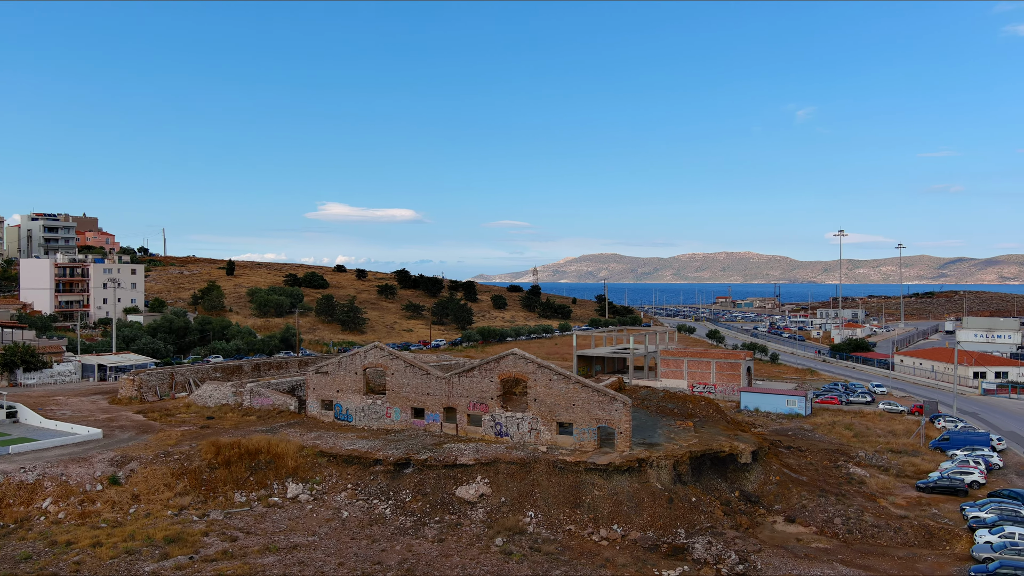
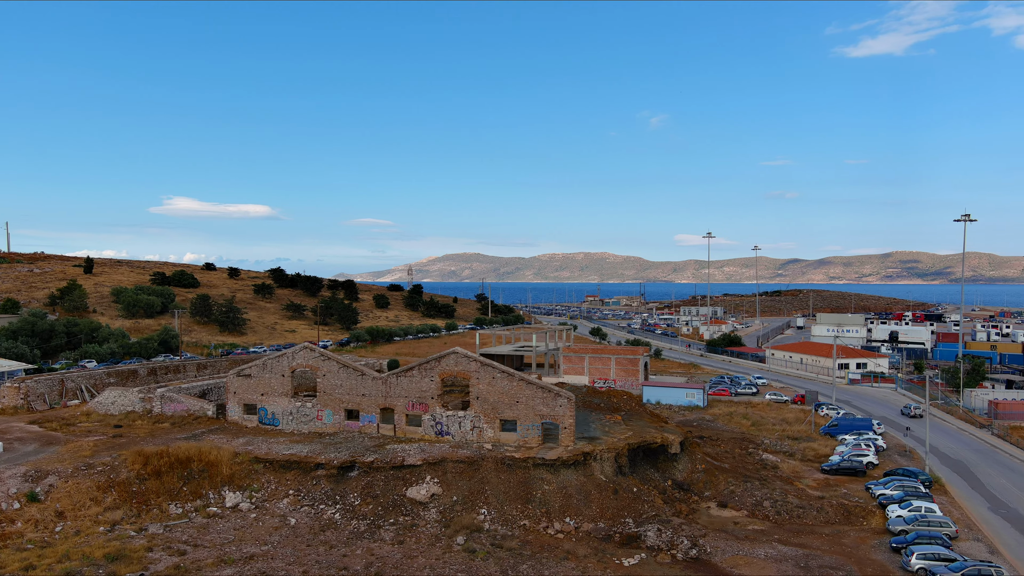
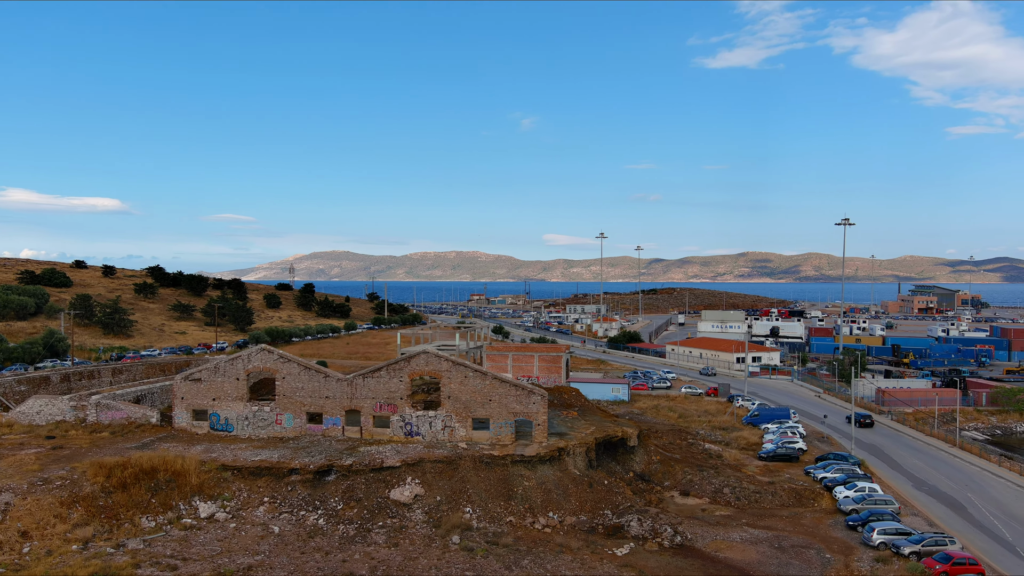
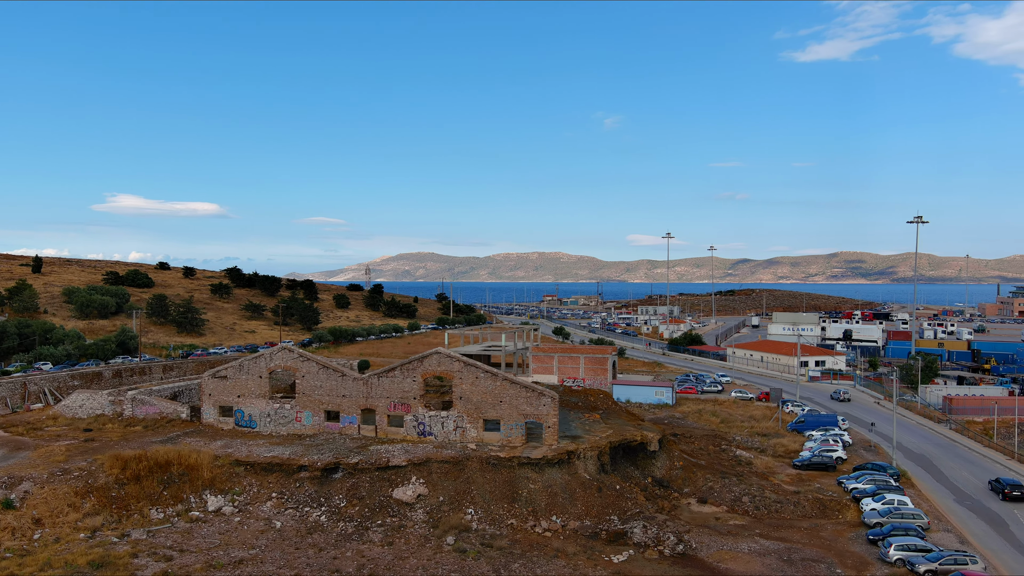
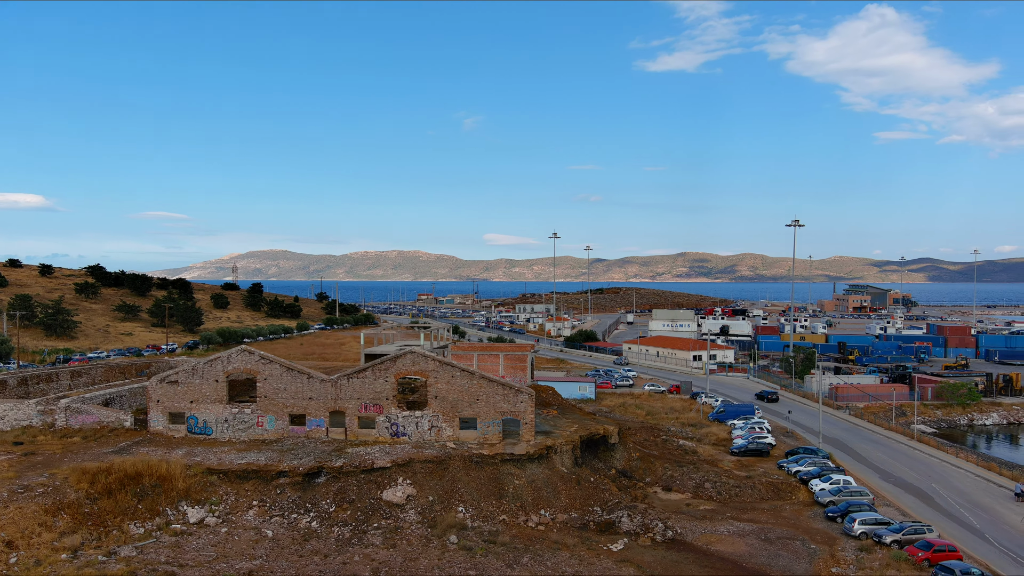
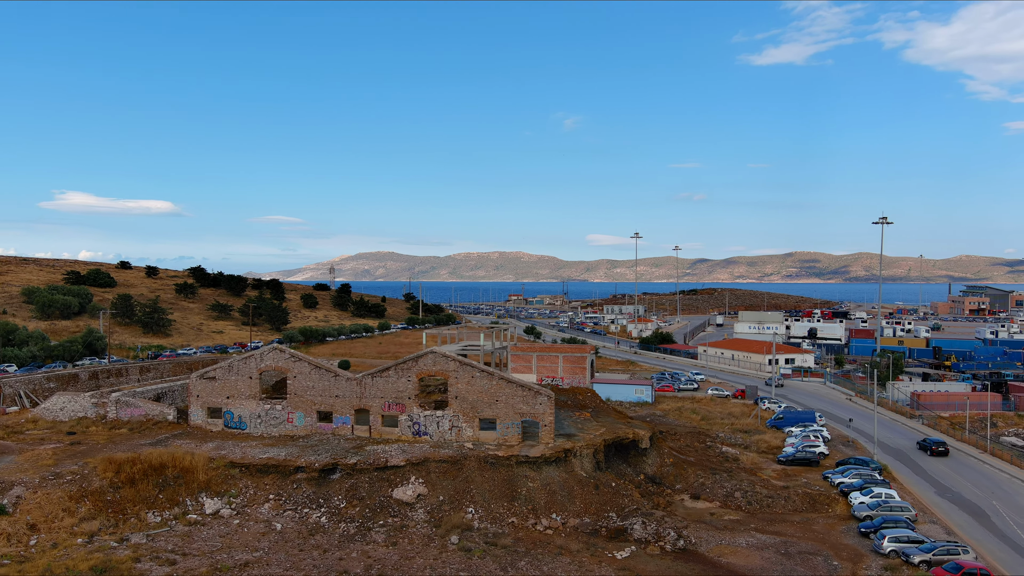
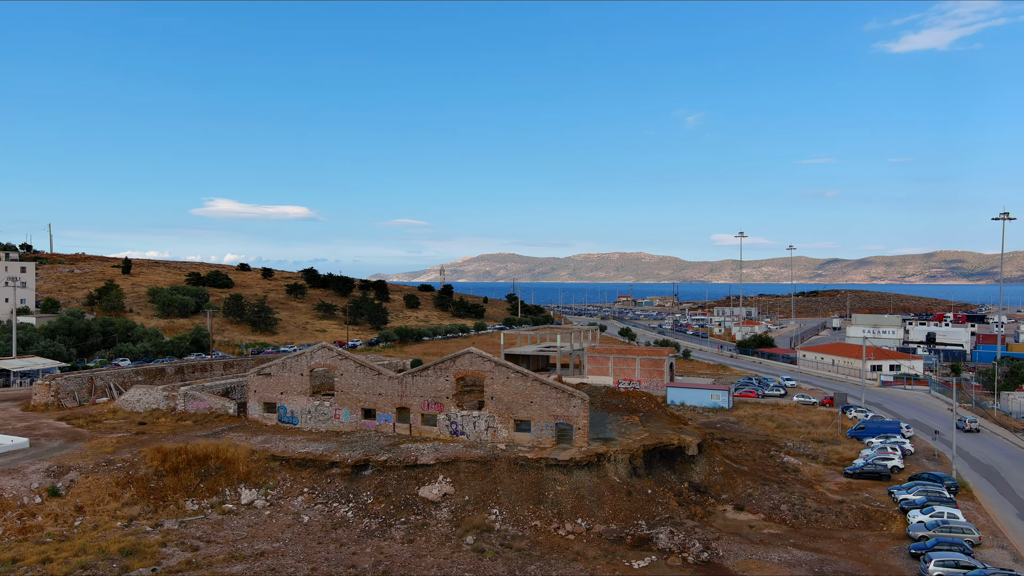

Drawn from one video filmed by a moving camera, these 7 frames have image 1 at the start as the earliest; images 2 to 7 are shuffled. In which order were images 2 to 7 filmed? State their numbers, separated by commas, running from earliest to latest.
7, 2, 4, 6, 3, 5
